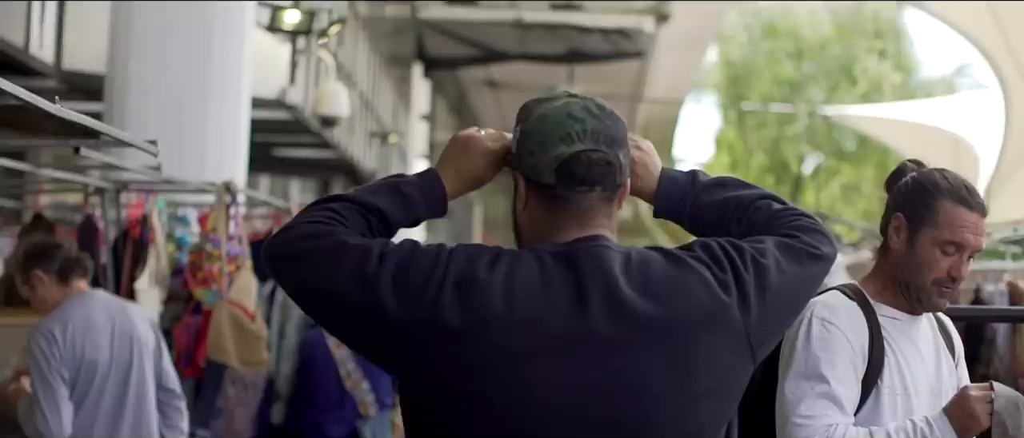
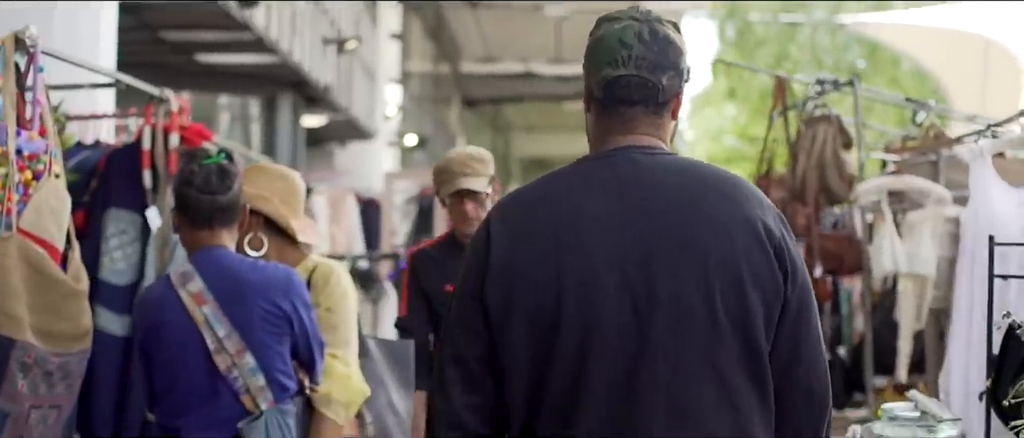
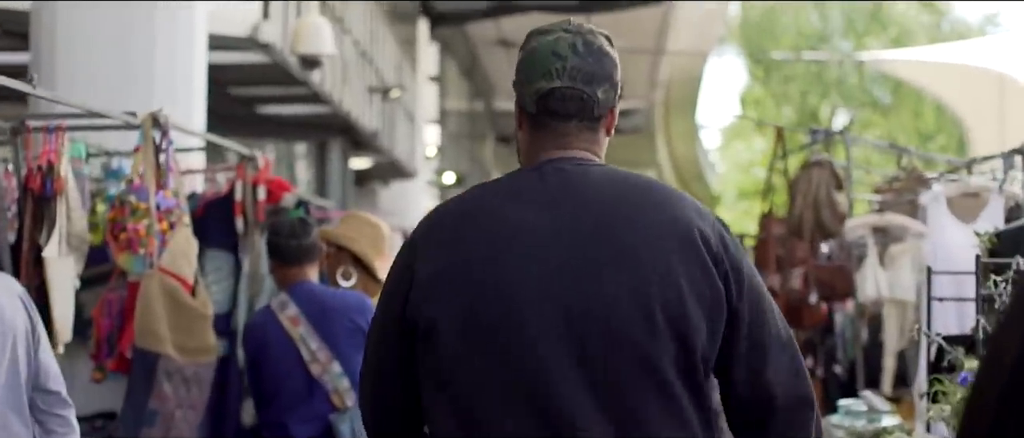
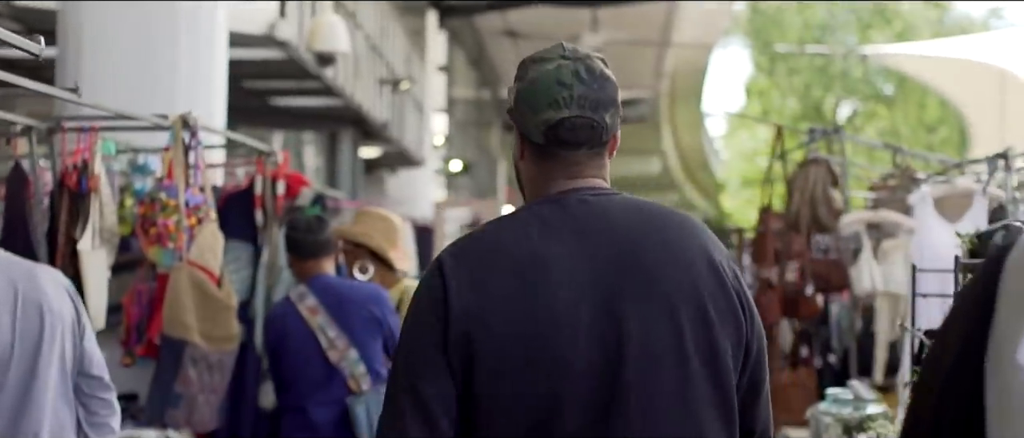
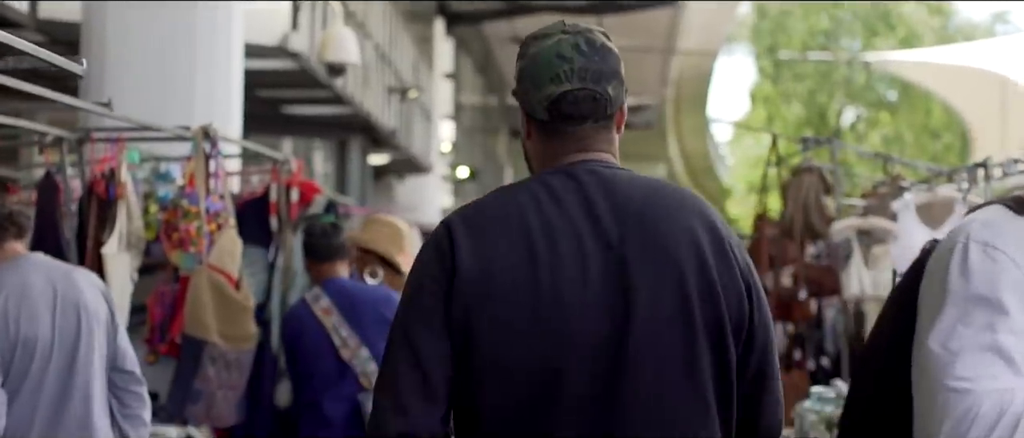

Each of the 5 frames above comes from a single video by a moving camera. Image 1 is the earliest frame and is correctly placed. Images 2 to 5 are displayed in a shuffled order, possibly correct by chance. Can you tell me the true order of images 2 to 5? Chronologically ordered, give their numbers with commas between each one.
5, 4, 3, 2
